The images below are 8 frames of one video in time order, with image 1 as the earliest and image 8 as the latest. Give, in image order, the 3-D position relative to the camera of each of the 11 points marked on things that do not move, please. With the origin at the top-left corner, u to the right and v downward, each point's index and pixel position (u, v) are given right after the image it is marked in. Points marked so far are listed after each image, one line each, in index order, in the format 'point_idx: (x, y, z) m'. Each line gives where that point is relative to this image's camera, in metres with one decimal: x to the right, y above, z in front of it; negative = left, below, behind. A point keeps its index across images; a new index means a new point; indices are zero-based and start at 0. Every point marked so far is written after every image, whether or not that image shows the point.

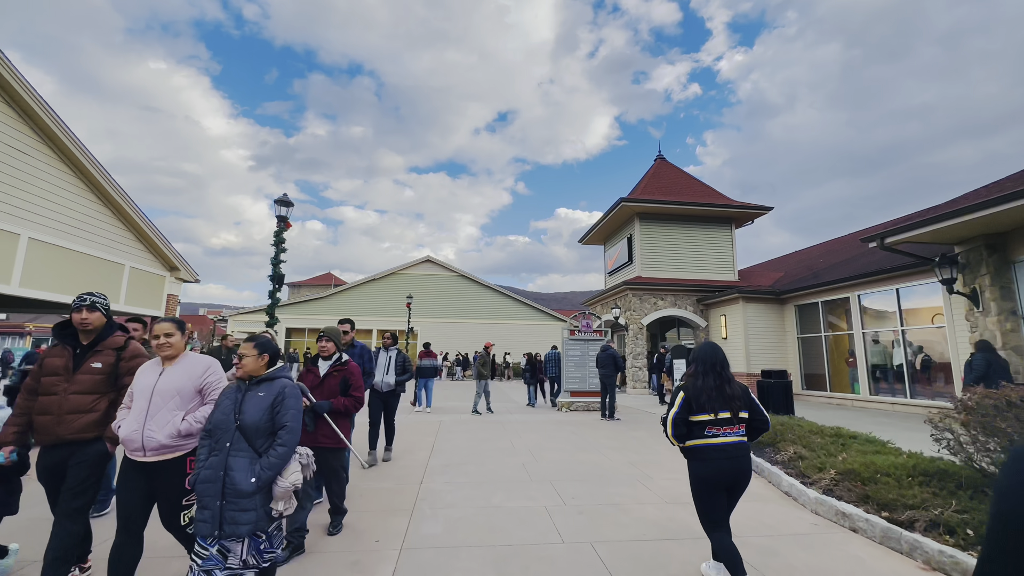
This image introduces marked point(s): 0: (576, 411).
0: (+1.9, -3.7, +13.4) m
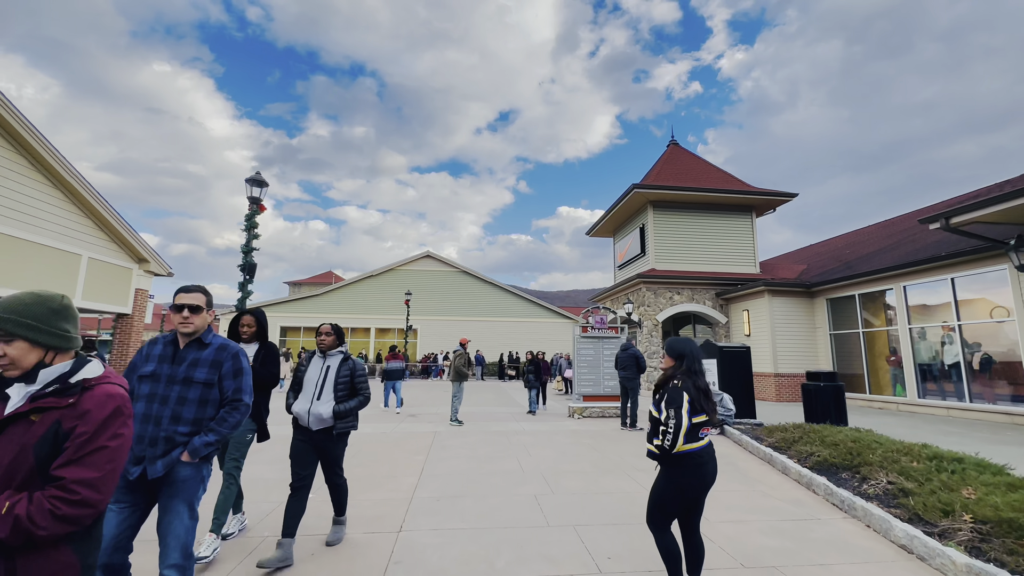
0: (+2.0, -3.4, +11.9) m
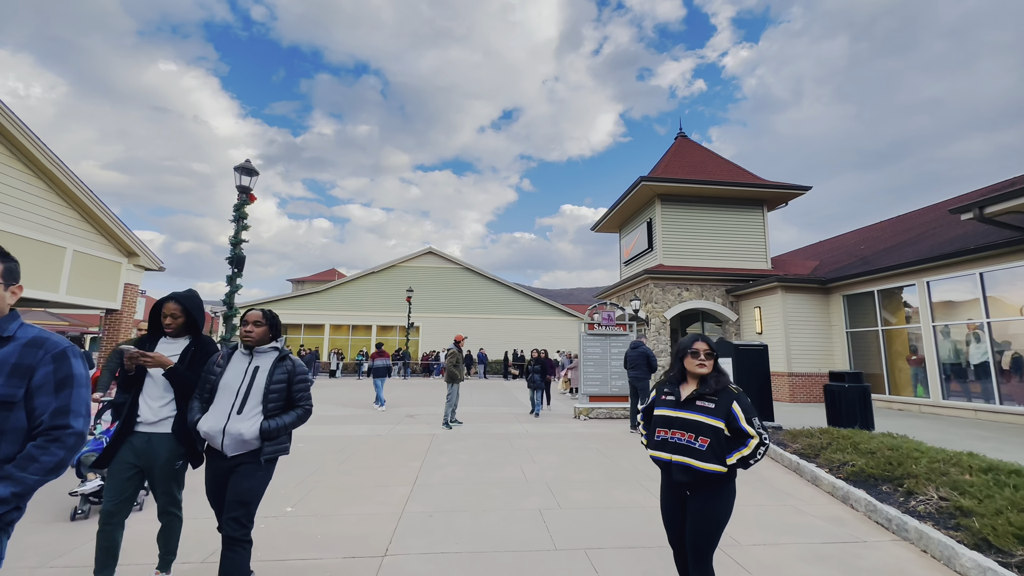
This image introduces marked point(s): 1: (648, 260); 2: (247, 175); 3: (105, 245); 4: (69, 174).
0: (+2.1, -3.3, +11.3) m
1: (+6.0, +1.2, +19.8) m
2: (-5.8, +2.5, +9.9) m
3: (-11.6, +1.3, +12.7) m
4: (-11.5, +3.0, +11.6) m
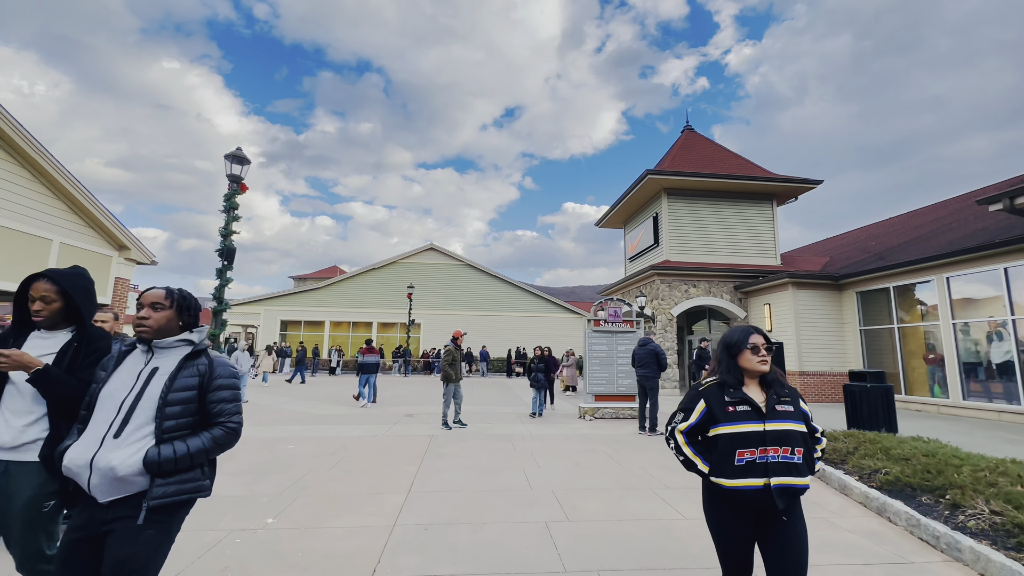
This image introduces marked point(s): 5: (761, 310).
0: (+2.2, -3.2, +10.9) m
1: (+6.1, +1.4, +19.3) m
2: (-5.8, +2.6, +9.4) m
3: (-11.5, +1.4, +12.3) m
4: (-11.4, +3.1, +11.2) m
5: (+9.4, -0.8, +16.9) m
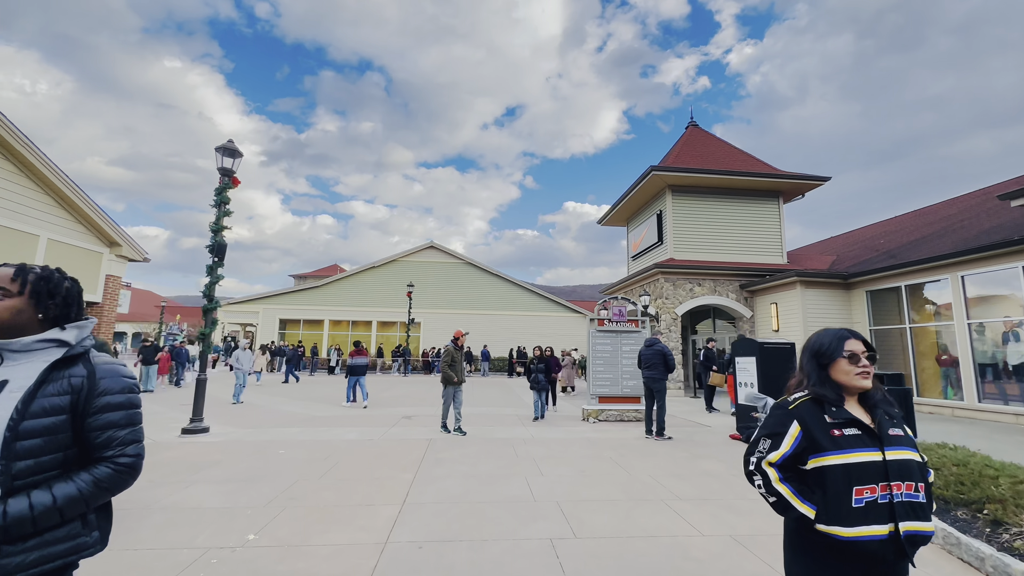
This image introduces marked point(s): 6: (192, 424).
0: (+2.2, -3.1, +10.5) m
1: (+6.2, +1.4, +19.0) m
2: (-5.7, +2.7, +9.1) m
3: (-11.5, +1.5, +12.0) m
4: (-11.4, +3.2, +10.9) m
5: (+9.4, -0.8, +16.5) m
6: (-5.9, -2.5, +8.3) m
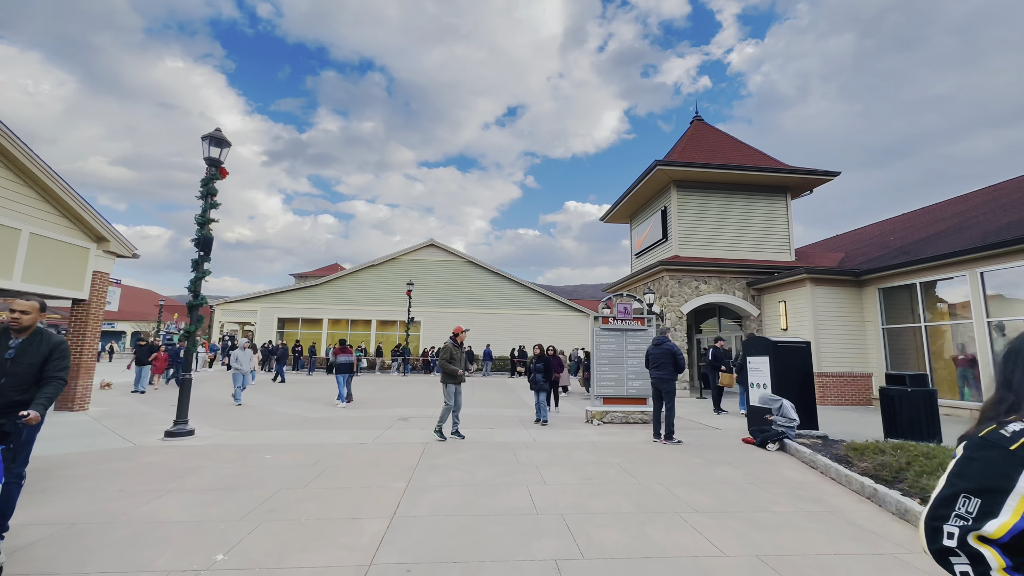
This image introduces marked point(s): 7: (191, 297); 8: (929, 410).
0: (+2.2, -3.1, +10.1) m
1: (+6.2, +1.5, +18.5) m
2: (-5.7, +2.7, +8.7) m
3: (-11.5, +1.6, +11.6) m
4: (-11.3, +3.3, +10.5) m
5: (+9.4, -0.7, +16.1) m
6: (-5.9, -2.4, +7.9) m
7: (-5.9, -0.2, +8.2) m
8: (+6.7, -2.0, +7.3) m
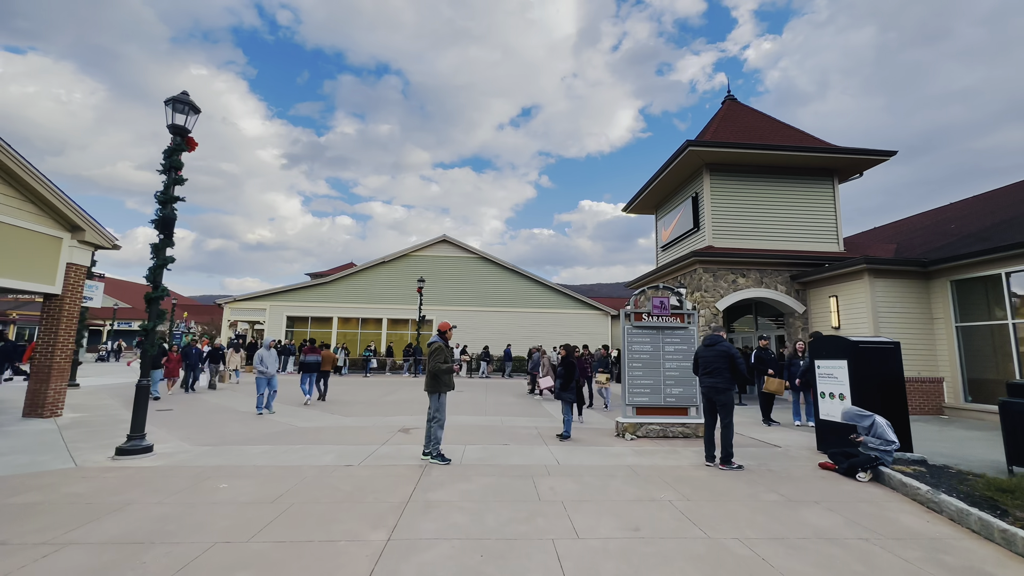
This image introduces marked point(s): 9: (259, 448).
0: (+2.5, -2.9, +8.6) m
1: (+6.8, +1.7, +16.8) m
2: (-5.4, +2.9, +7.4) m
3: (-11.1, +1.7, +10.5) m
4: (-11.0, +3.4, +9.4) m
5: (+10.0, -0.5, +14.3) m
6: (-5.6, -2.3, +6.7) m
7: (-5.6, 0.0, +7.0) m
8: (+7.0, -1.8, +5.6) m
9: (-4.1, -2.6, +7.2) m
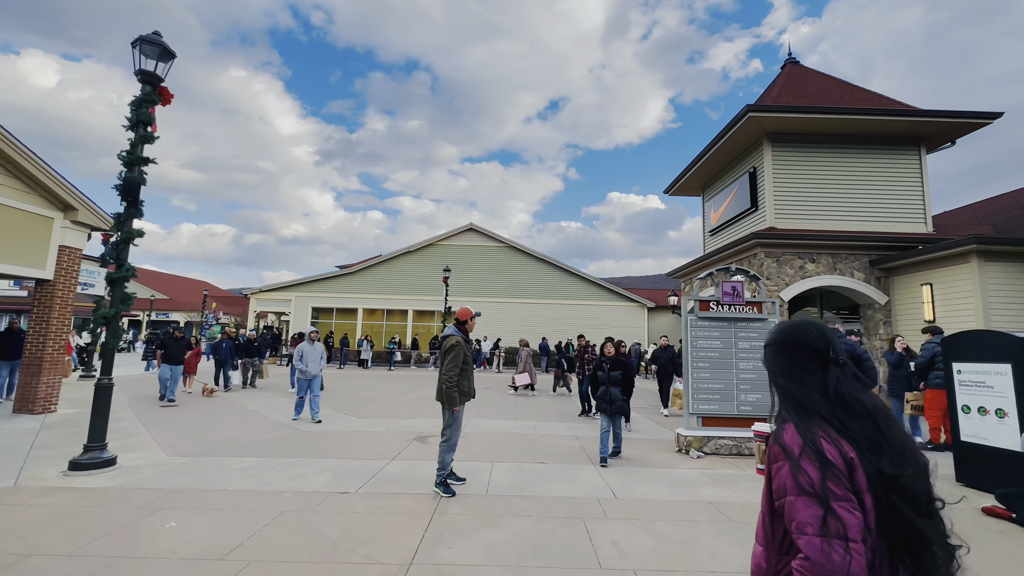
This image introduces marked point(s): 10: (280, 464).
0: (+3.1, -2.6, +6.9) m
1: (+7.9, +2.1, +14.8) m
2: (-4.9, +3.2, +6.2) m
3: (-10.4, +2.0, +9.6) m
4: (-10.3, +3.7, +8.5) m
5: (+10.9, -0.1, +12.1) m
6: (-5.2, -2.0, +5.5) m
7: (-5.1, +0.3, +5.8) m
8: (+7.4, -1.6, +3.6) m
9: (-3.5, -2.3, +6.0) m
10: (-3.1, -2.3, +6.0) m
